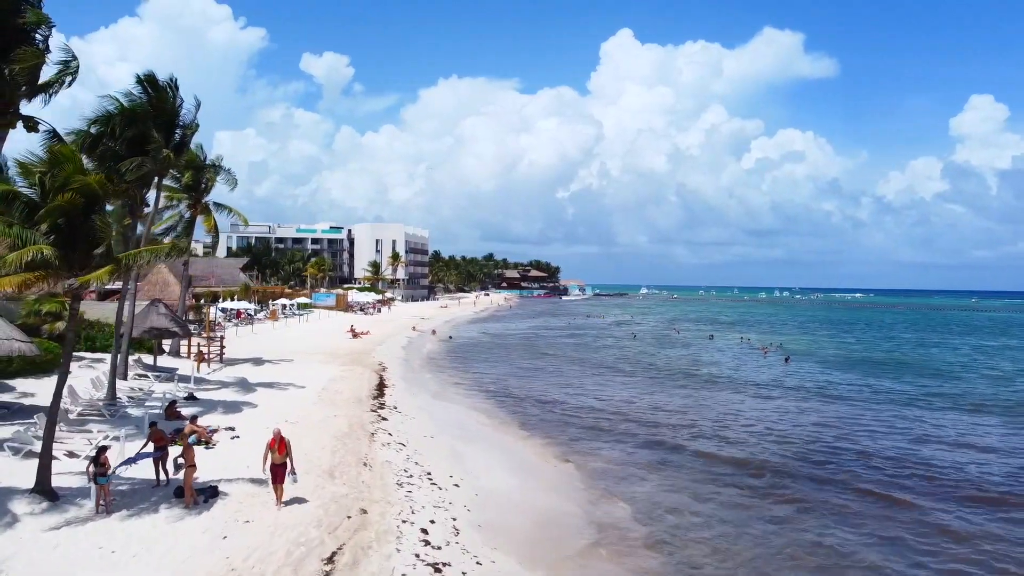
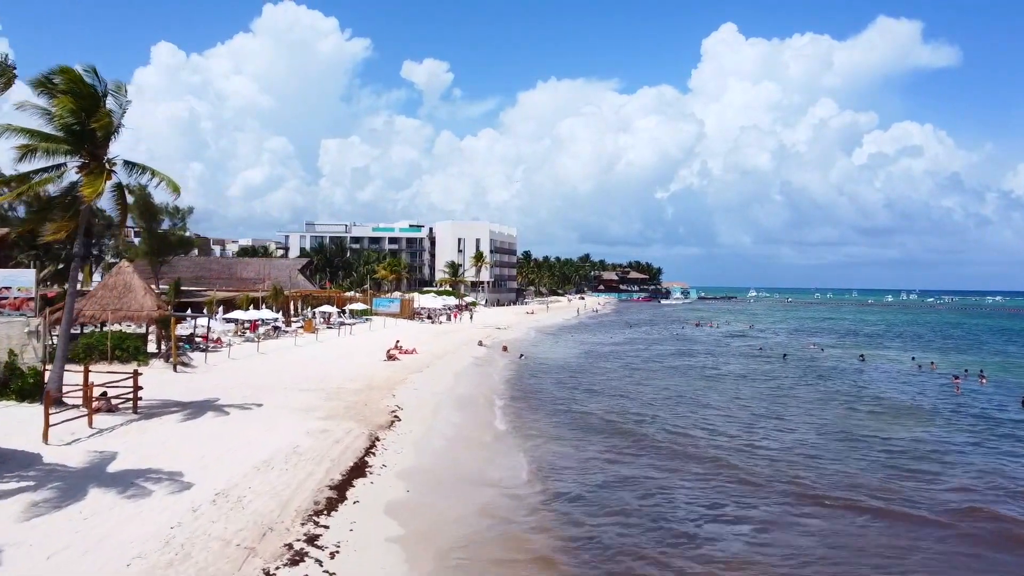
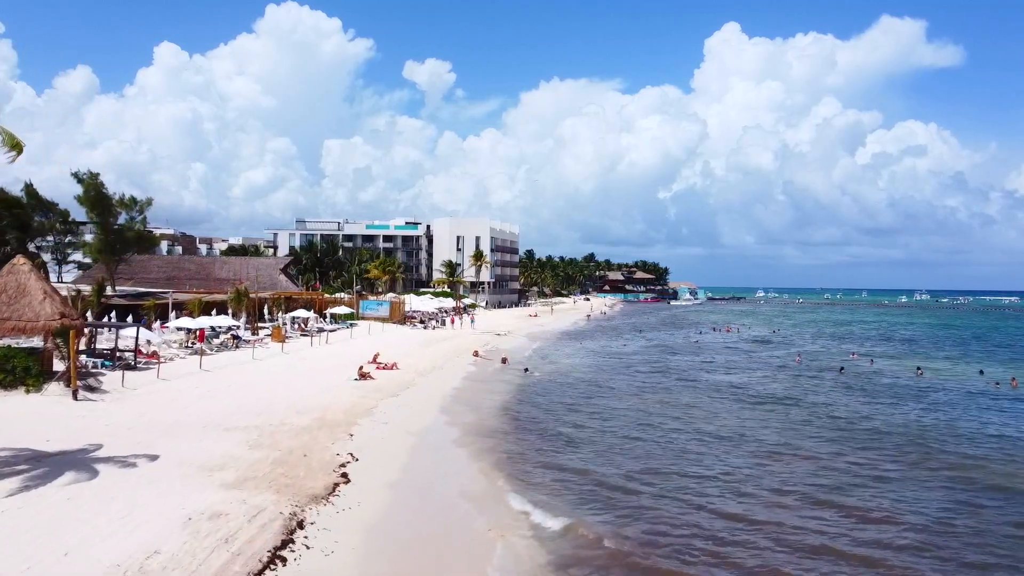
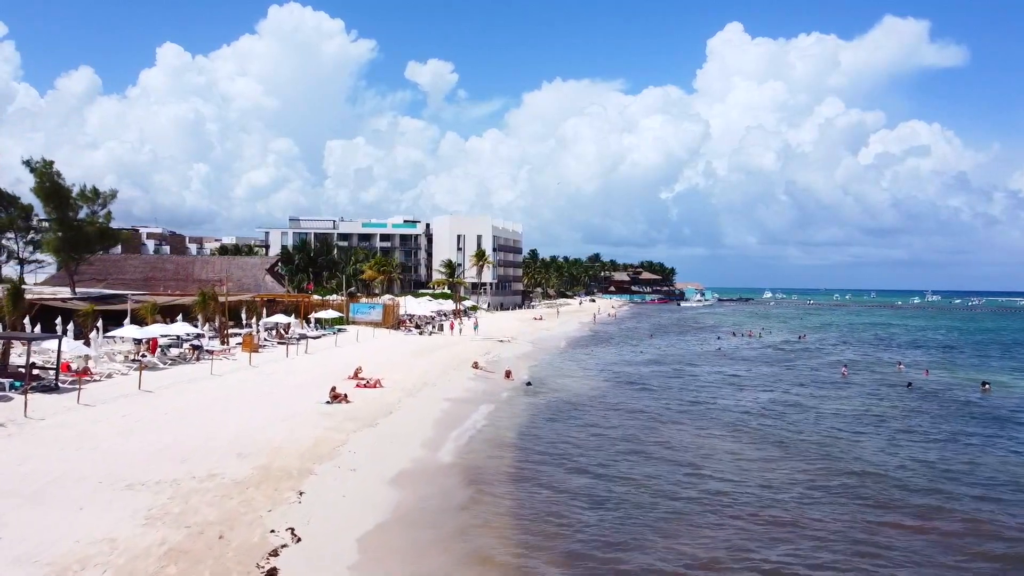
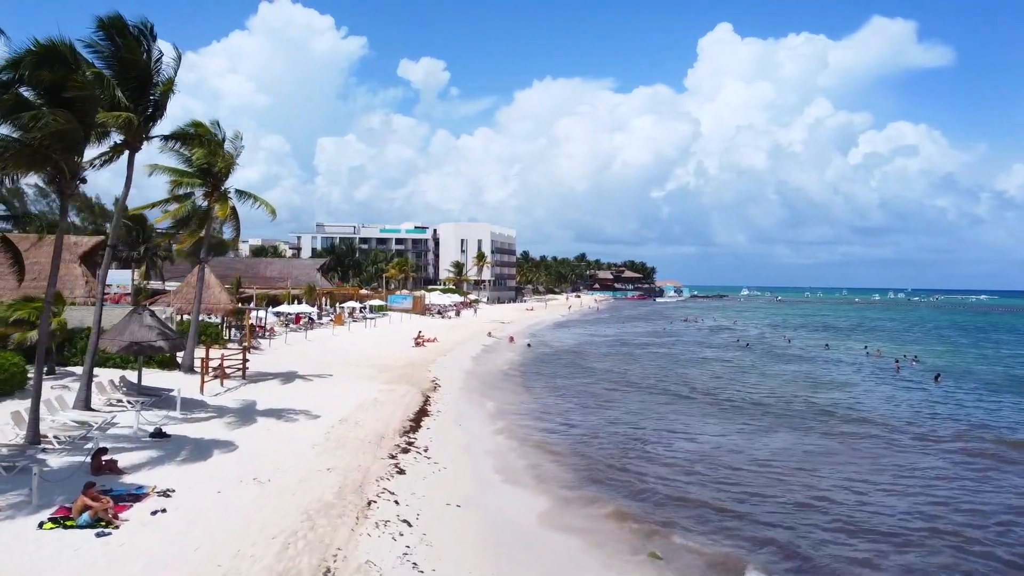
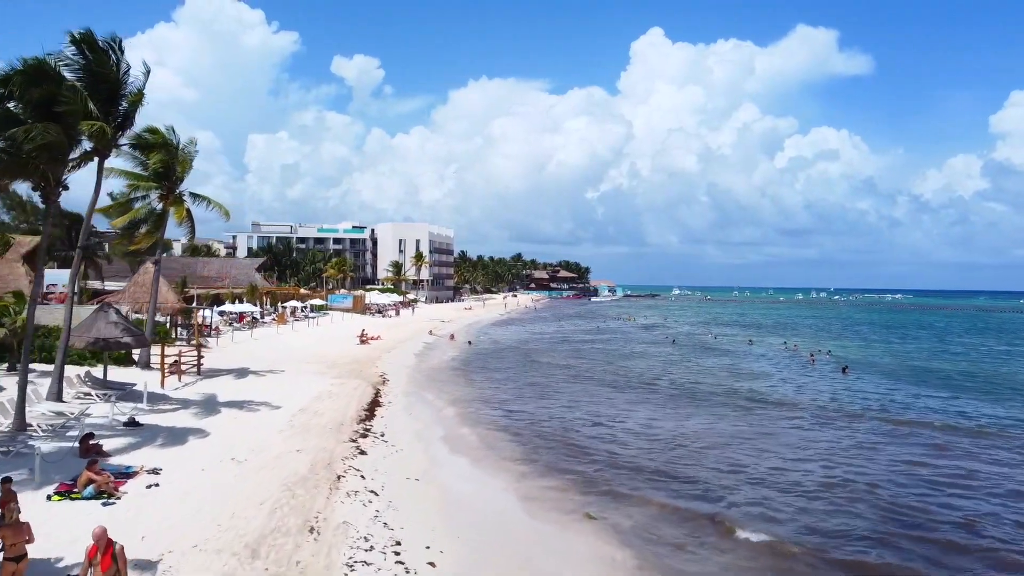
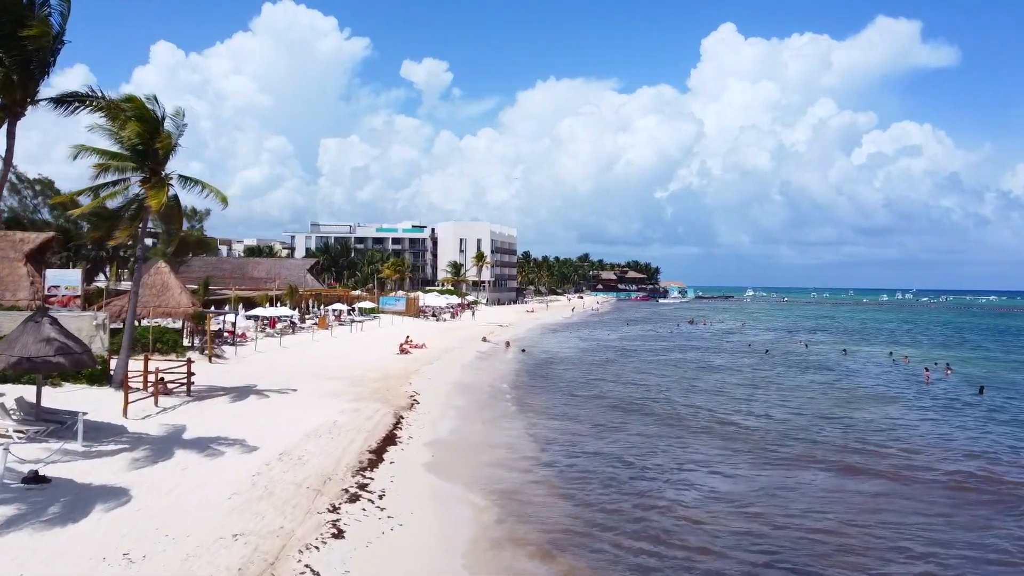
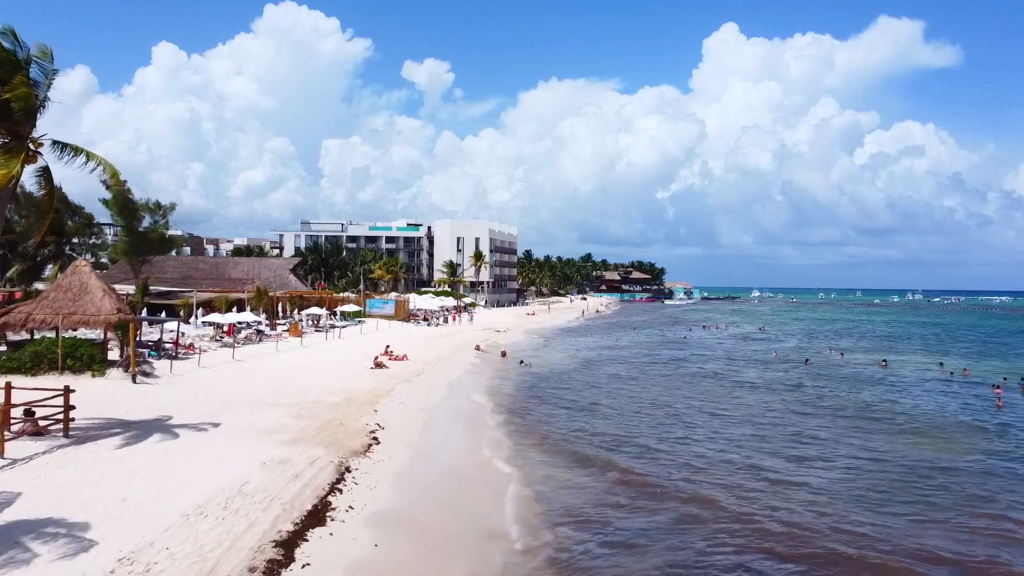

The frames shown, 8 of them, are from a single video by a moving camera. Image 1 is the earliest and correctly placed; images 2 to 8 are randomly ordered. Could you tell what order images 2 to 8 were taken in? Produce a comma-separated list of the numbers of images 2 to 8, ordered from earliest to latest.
6, 5, 7, 2, 8, 3, 4
